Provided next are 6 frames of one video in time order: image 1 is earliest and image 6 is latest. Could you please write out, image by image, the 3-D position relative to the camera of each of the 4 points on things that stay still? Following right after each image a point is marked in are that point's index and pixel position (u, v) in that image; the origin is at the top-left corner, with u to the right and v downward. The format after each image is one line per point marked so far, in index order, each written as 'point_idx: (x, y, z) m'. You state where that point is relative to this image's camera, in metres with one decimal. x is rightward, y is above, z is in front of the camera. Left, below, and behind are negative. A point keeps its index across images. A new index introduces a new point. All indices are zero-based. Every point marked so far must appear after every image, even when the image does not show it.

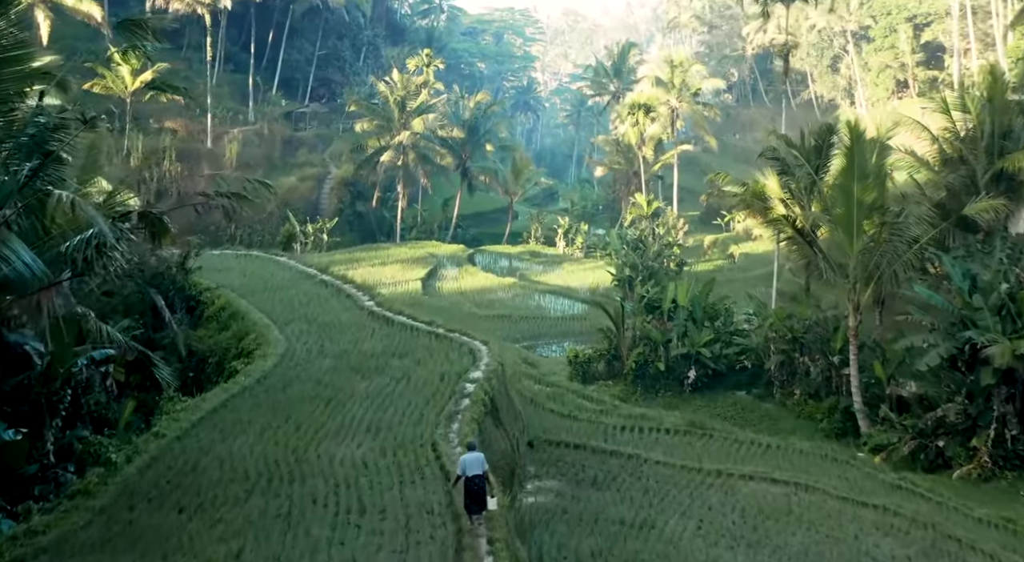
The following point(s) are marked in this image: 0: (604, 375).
0: (+1.8, -1.9, +19.5) m
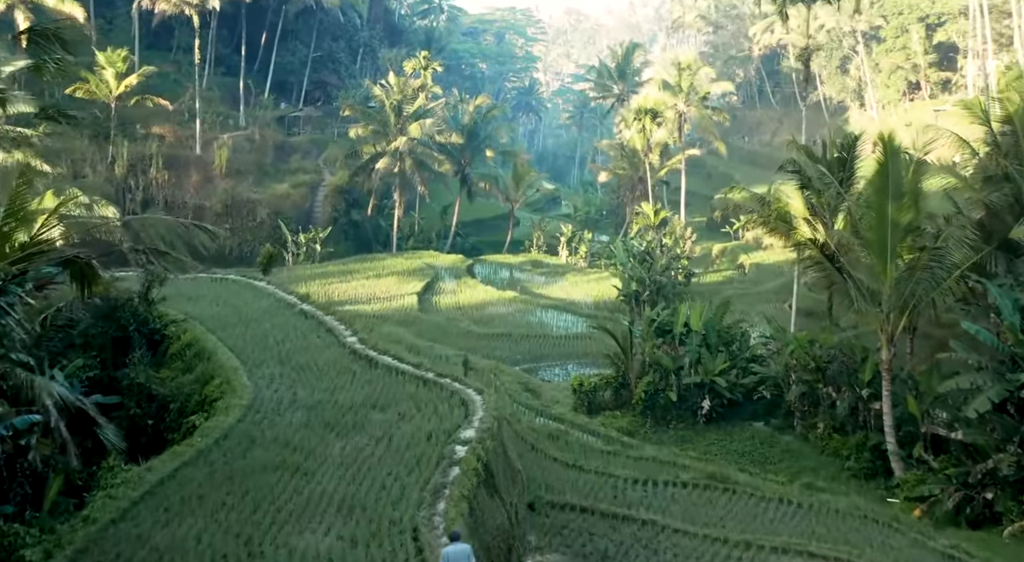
0: (+1.8, -2.3, +18.2) m
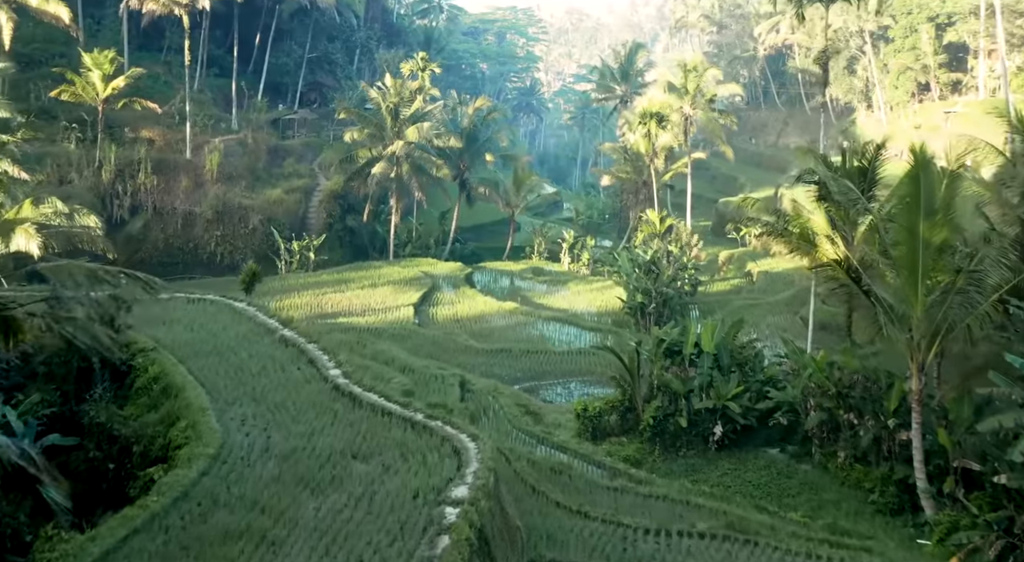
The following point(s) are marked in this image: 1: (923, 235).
0: (+1.8, -2.6, +17.1) m
1: (+5.2, +0.6, +12.5) m
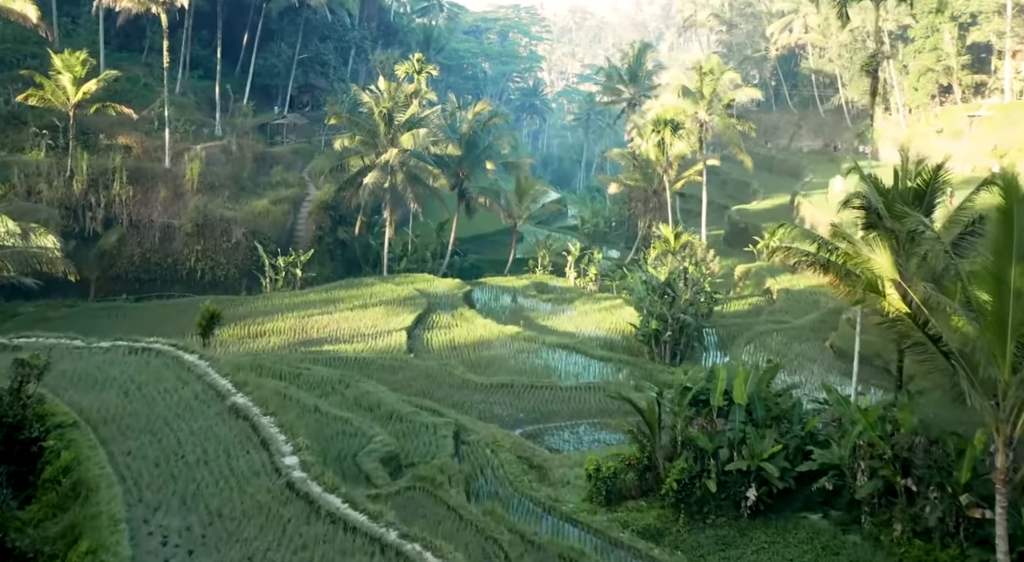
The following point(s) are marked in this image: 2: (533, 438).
0: (+1.8, -3.1, +14.8) m
1: (+5.2, 0.0, +10.2) m
2: (+0.4, -2.8, +18.1) m
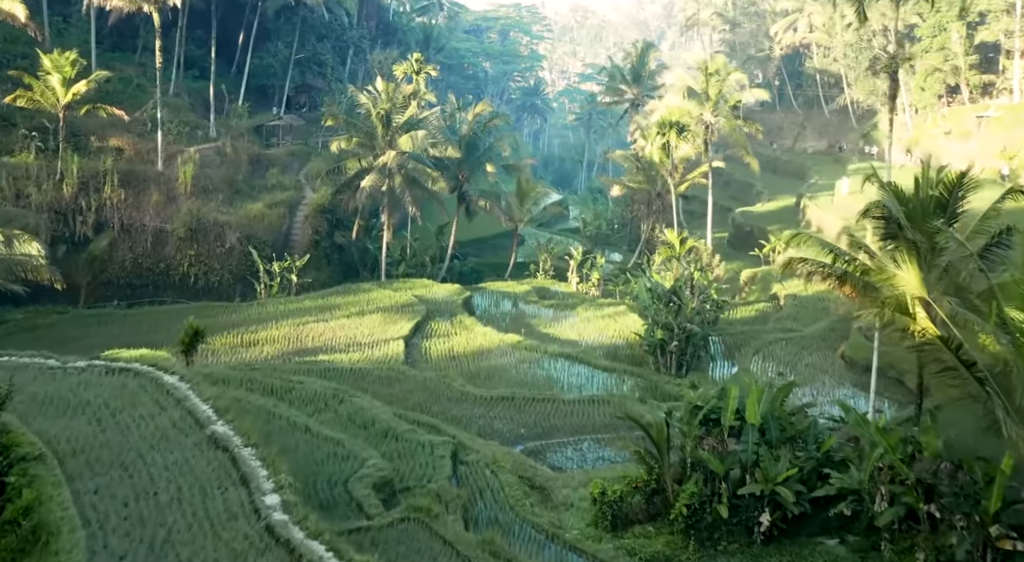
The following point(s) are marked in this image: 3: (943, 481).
0: (+1.8, -3.3, +14.1) m
1: (+5.2, -0.2, +9.5) m
2: (+0.4, -3.0, +17.4) m
3: (+5.4, -2.5, +12.5) m
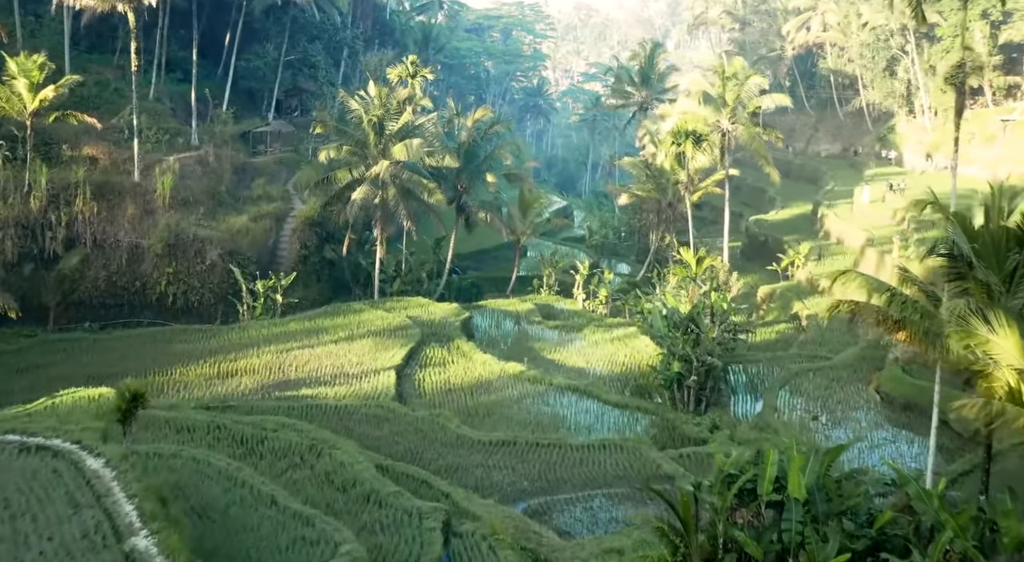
0: (+1.8, -3.9, +12.0) m
1: (+5.2, -0.8, +7.4) m
2: (+0.4, -3.6, +15.3) m
3: (+5.4, -3.1, +10.4) m
